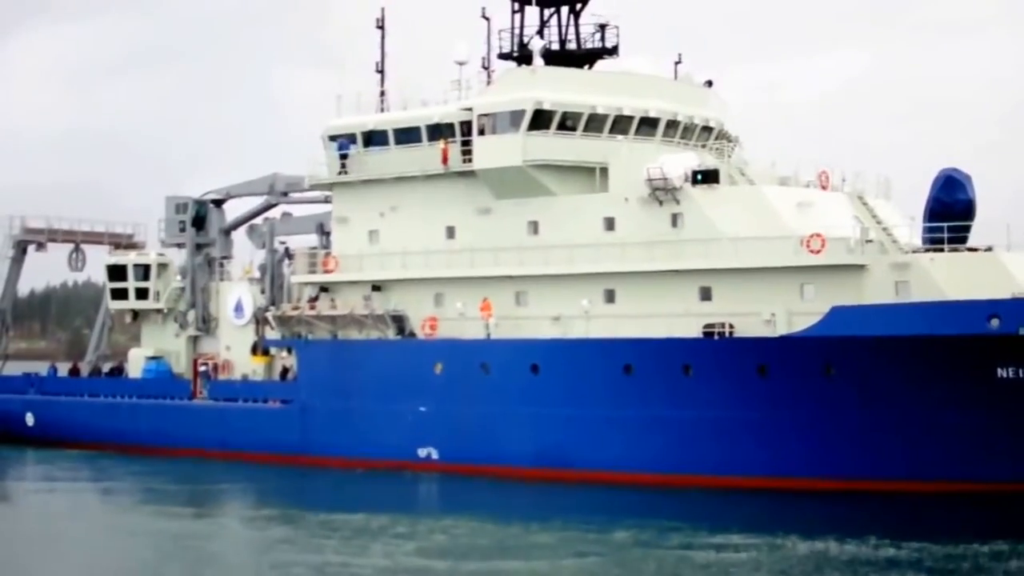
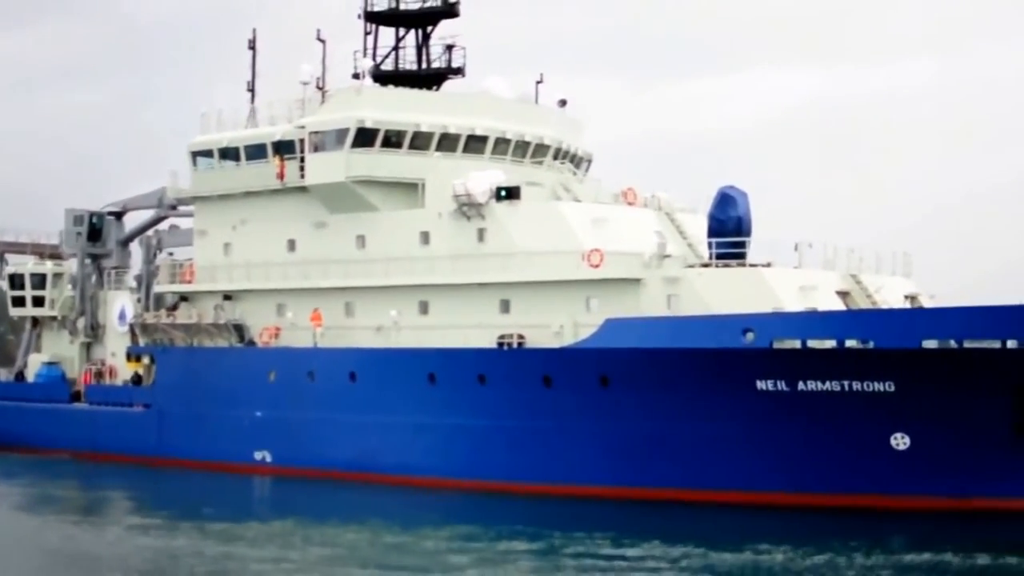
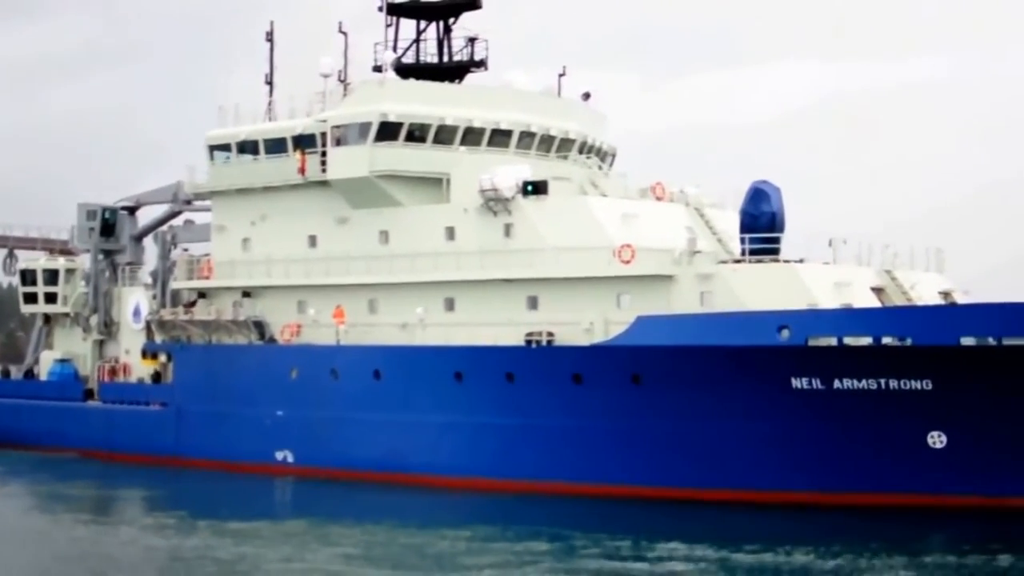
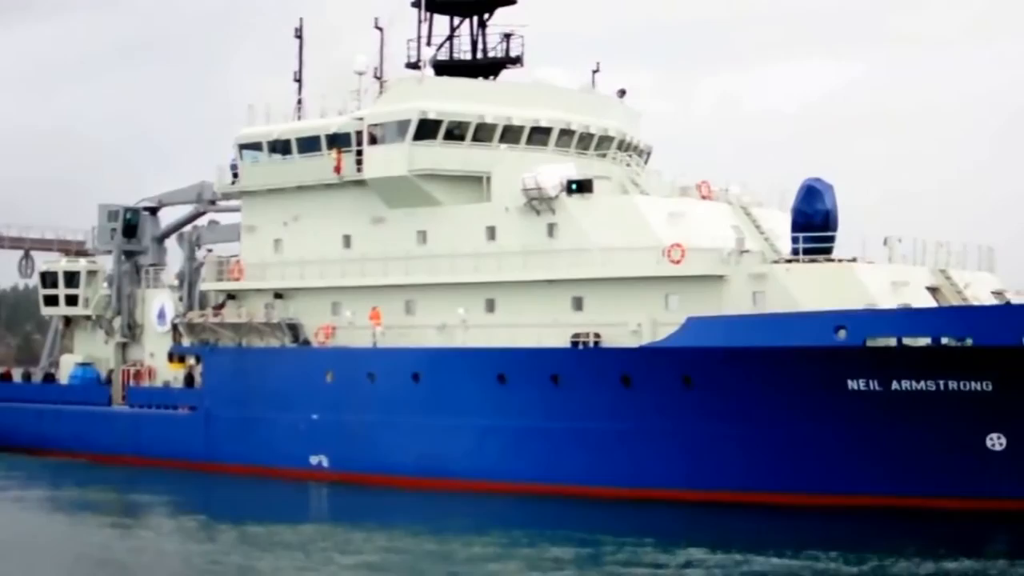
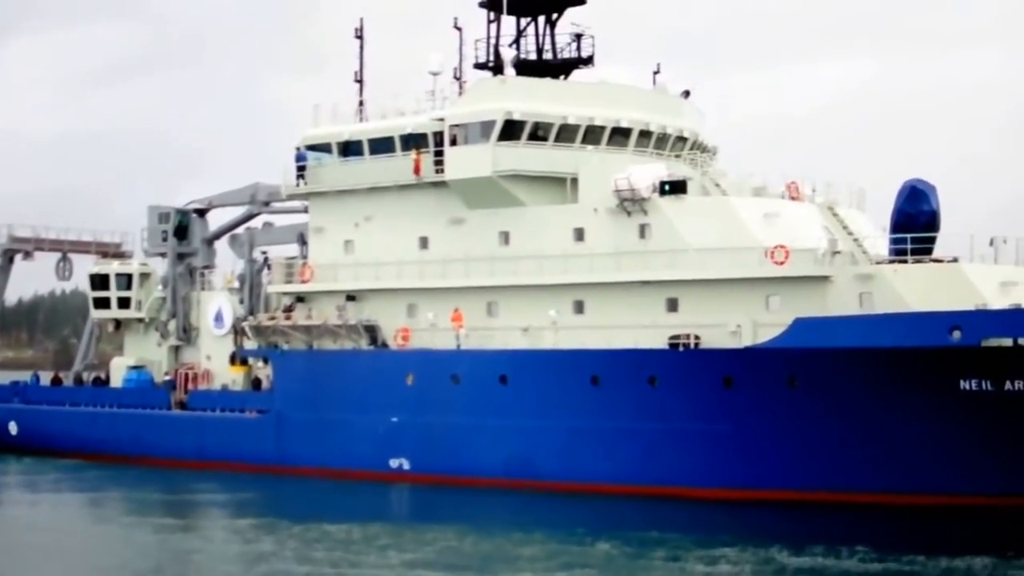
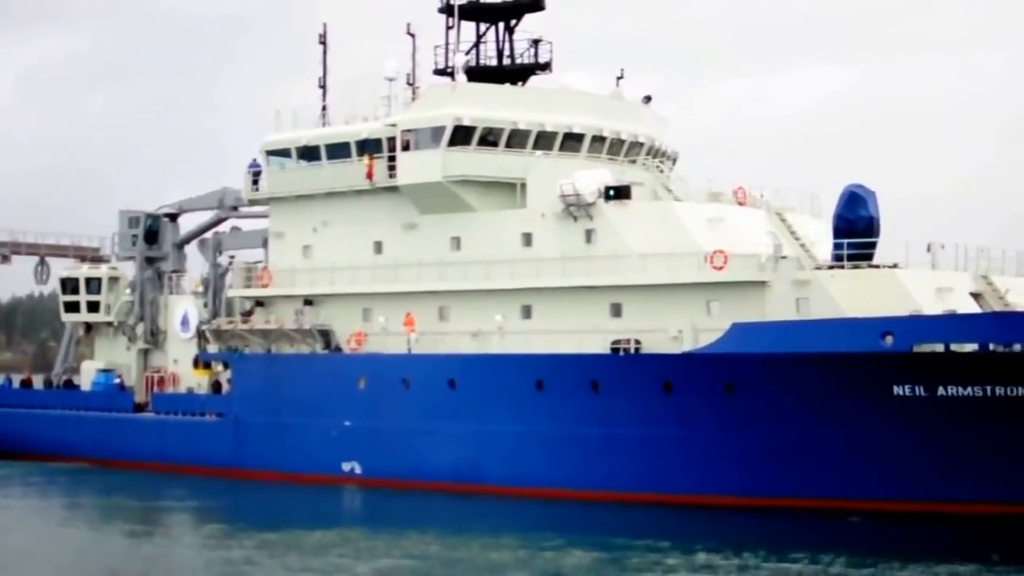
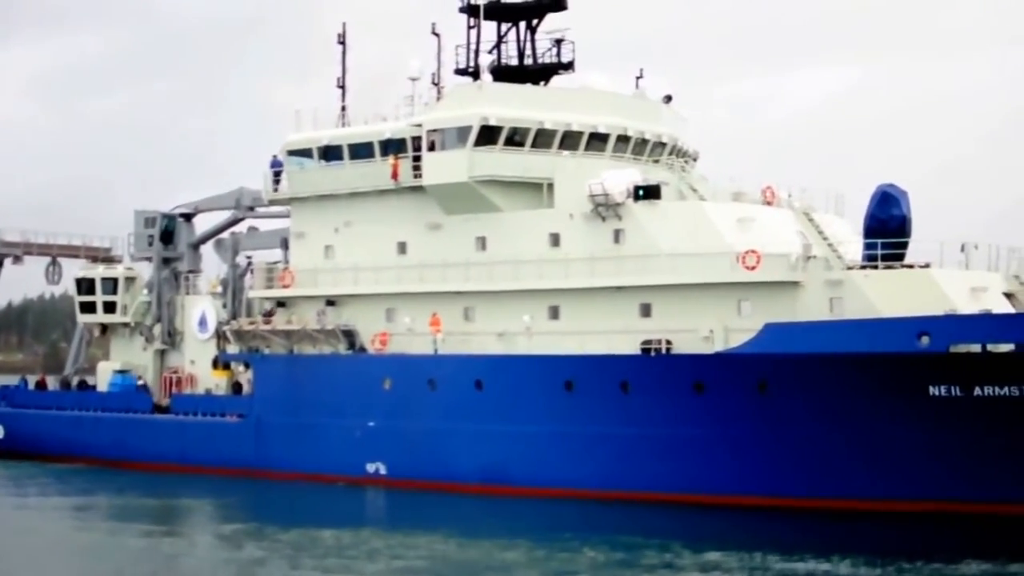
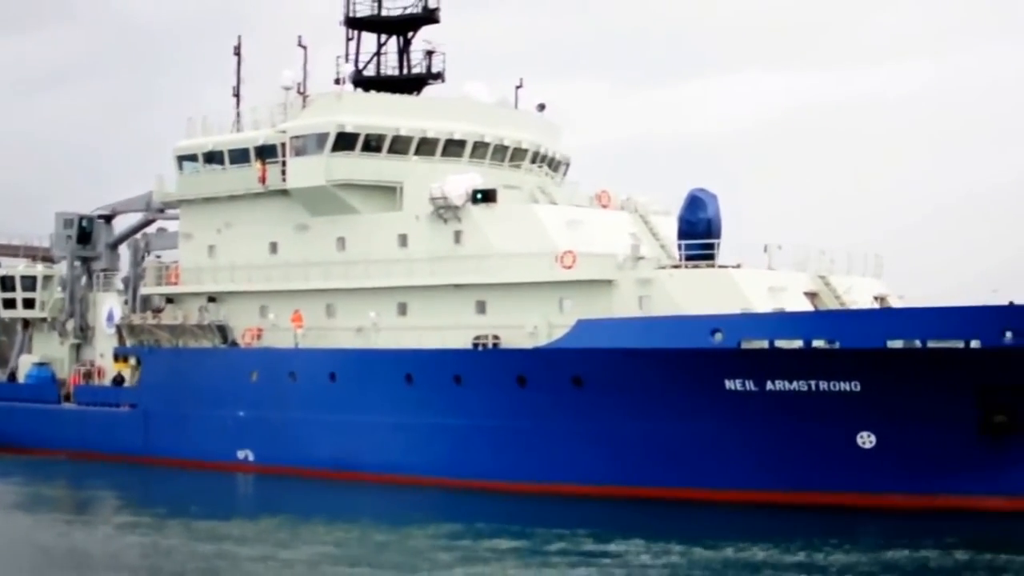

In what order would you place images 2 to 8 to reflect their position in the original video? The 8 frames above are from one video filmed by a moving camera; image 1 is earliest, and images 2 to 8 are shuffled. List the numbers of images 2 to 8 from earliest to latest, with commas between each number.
5, 7, 6, 4, 3, 2, 8
